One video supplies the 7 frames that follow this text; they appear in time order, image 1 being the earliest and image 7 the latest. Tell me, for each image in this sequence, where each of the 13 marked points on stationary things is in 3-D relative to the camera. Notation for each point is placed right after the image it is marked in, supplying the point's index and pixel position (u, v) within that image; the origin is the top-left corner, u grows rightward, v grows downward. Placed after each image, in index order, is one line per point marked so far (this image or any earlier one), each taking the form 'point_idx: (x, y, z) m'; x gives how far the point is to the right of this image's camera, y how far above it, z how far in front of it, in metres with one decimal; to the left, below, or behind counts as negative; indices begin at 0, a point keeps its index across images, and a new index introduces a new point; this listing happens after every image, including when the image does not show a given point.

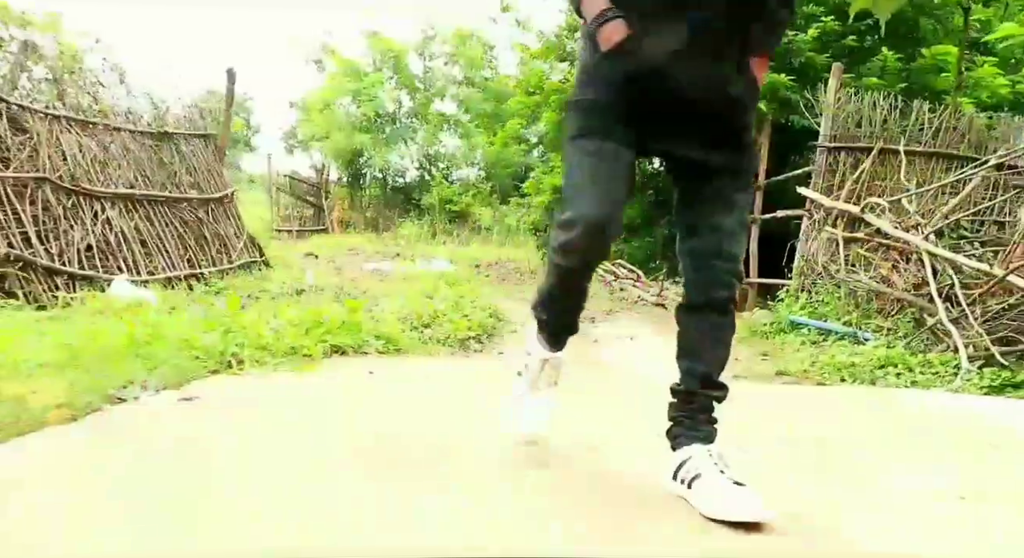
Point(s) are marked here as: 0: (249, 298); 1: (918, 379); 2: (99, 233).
0: (-1.5, -0.1, +4.2) m
1: (+1.7, -0.4, +3.1) m
2: (-2.2, +0.3, +4.0) m
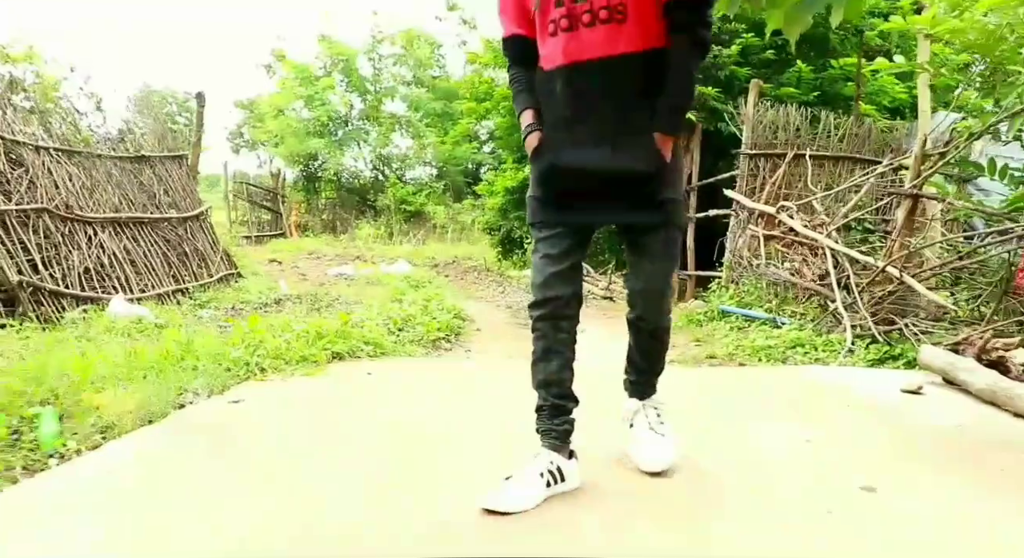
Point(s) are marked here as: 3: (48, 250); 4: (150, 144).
0: (-1.7, -0.2, +4.6) m
1: (+1.5, -0.4, +3.7) m
2: (-2.4, +0.1, +4.4) m
3: (-2.5, +0.2, +4.1) m
4: (-2.6, +1.0, +5.4) m
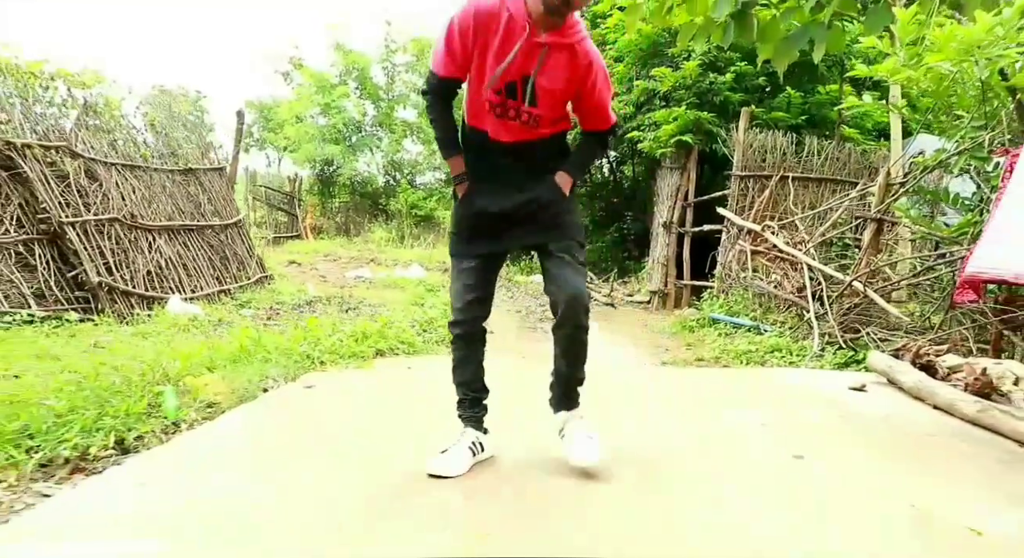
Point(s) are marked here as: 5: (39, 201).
0: (-1.7, -0.2, +5.2) m
1: (+1.6, -0.5, +4.2) m
2: (-2.4, +0.1, +4.9) m
3: (-2.4, +0.1, +4.6) m
4: (-2.5, +1.0, +5.9) m
5: (-2.7, +0.4, +4.2) m
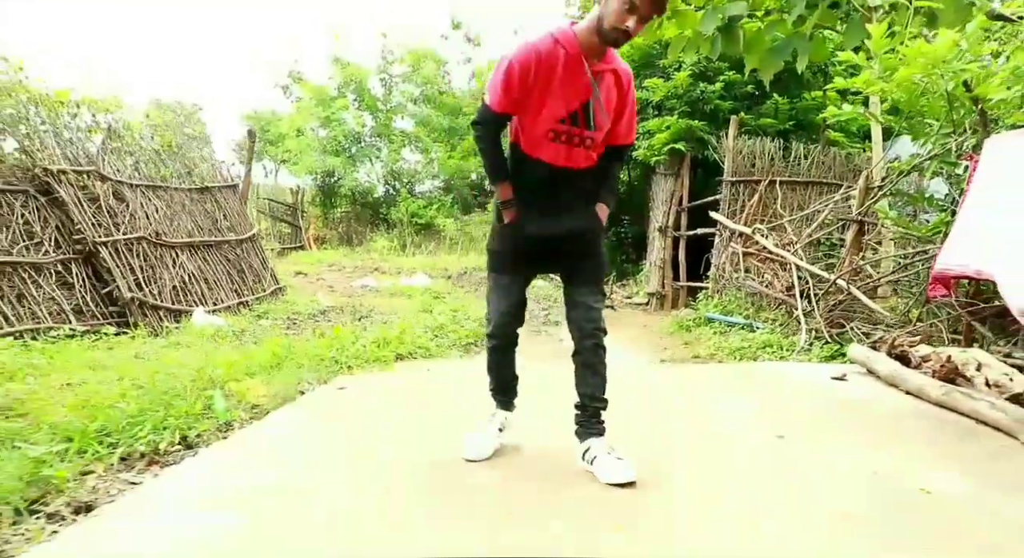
0: (-1.6, -0.3, +5.5) m
1: (+1.6, -0.5, +4.5) m
2: (-2.3, 0.0, +5.2) m
3: (-2.4, +0.1, +4.9) m
4: (-2.5, +0.8, +6.2) m
5: (-2.6, +0.3, +4.5) m
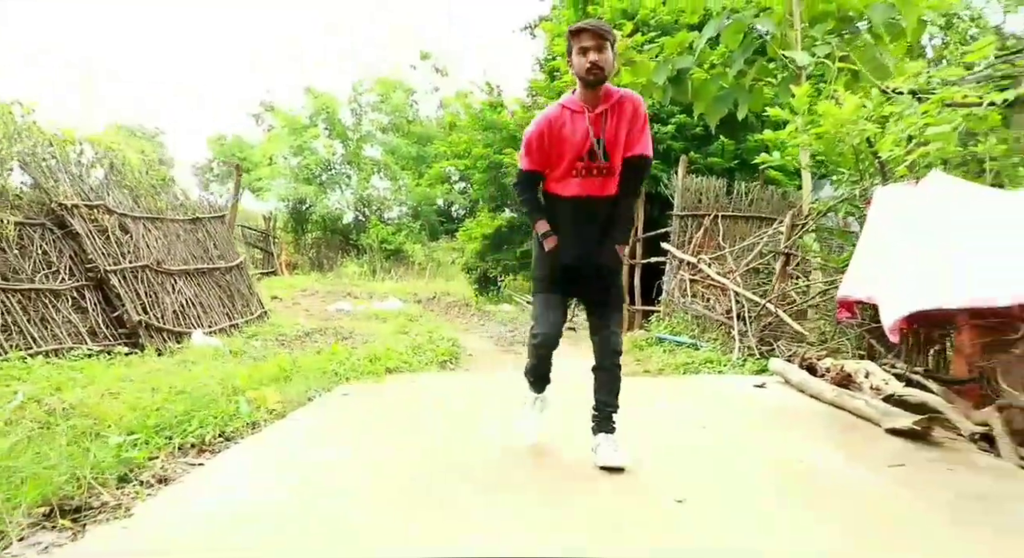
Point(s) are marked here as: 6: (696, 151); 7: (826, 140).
0: (-1.9, -0.5, +6.0) m
1: (+1.4, -0.6, +5.2) m
2: (-2.6, -0.2, +5.7) m
3: (-2.6, -0.1, +5.4) m
4: (-2.8, +0.6, +6.7) m
5: (-2.8, +0.2, +5.0) m
6: (+2.0, +1.4, +8.1) m
7: (+2.0, +0.9, +4.8) m
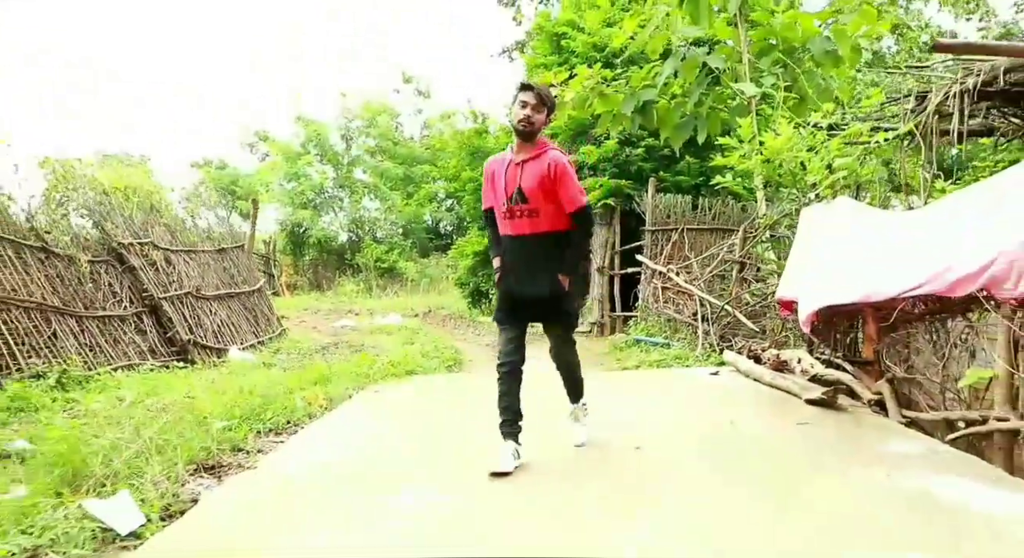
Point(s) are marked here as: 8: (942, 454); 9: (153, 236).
0: (-1.9, -0.7, +6.8) m
1: (+1.4, -0.7, +6.1) m
2: (-2.6, -0.4, +6.5) m
3: (-2.7, -0.3, +6.2) m
4: (-2.9, +0.4, +7.5) m
5: (-2.9, 0.0, +5.8) m
6: (+1.8, +1.3, +9.0) m
7: (+1.9, +0.9, +5.7) m
8: (+1.7, -0.7, +2.9) m
9: (-2.9, +0.4, +6.1) m
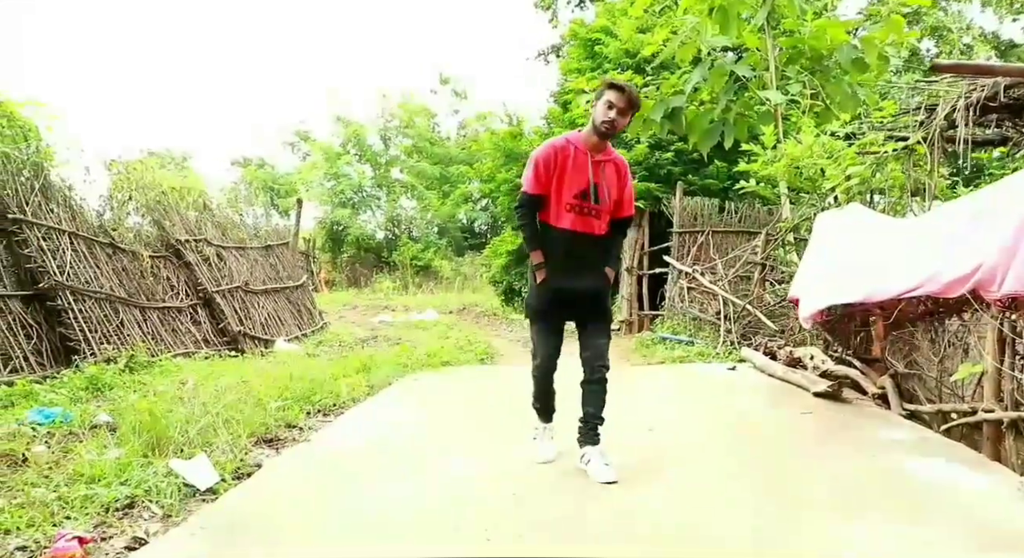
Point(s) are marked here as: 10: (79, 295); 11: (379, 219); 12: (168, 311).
0: (-1.6, -0.6, +7.2) m
1: (+1.7, -0.7, +6.3) m
2: (-2.3, -0.3, +6.9) m
3: (-2.4, -0.3, +6.6) m
4: (-2.5, +0.4, +8.0) m
5: (-2.6, 0.0, +6.2) m
6: (+2.2, +1.3, +9.3) m
7: (+2.2, +0.9, +5.9) m
8: (+1.8, -0.7, +3.2) m
9: (-2.7, +0.4, +6.6) m
10: (-2.9, -0.1, +5.1) m
11: (-2.9, +1.3, +16.7) m
12: (-2.7, -0.3, +5.9) m
